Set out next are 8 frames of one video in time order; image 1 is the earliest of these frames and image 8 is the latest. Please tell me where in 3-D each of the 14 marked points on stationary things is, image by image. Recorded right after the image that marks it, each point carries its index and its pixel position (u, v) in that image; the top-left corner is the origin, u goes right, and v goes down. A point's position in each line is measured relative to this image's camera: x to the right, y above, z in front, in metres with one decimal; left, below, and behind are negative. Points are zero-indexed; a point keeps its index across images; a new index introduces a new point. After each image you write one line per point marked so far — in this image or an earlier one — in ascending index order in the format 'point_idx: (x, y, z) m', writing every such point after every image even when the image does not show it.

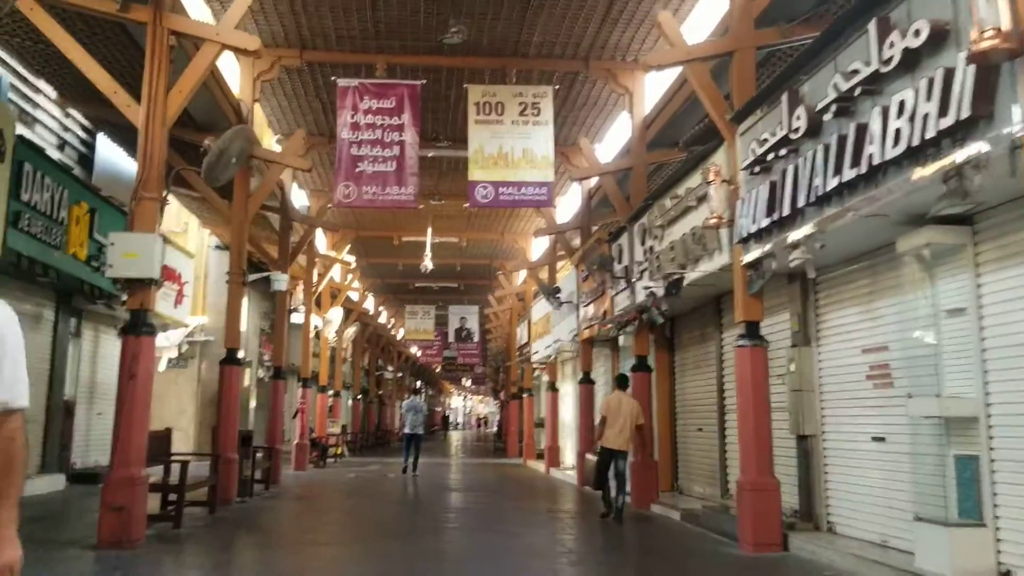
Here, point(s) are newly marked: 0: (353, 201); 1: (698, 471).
0: (-1.6, +0.9, +11.7) m
1: (+1.8, -1.8, +11.6) m
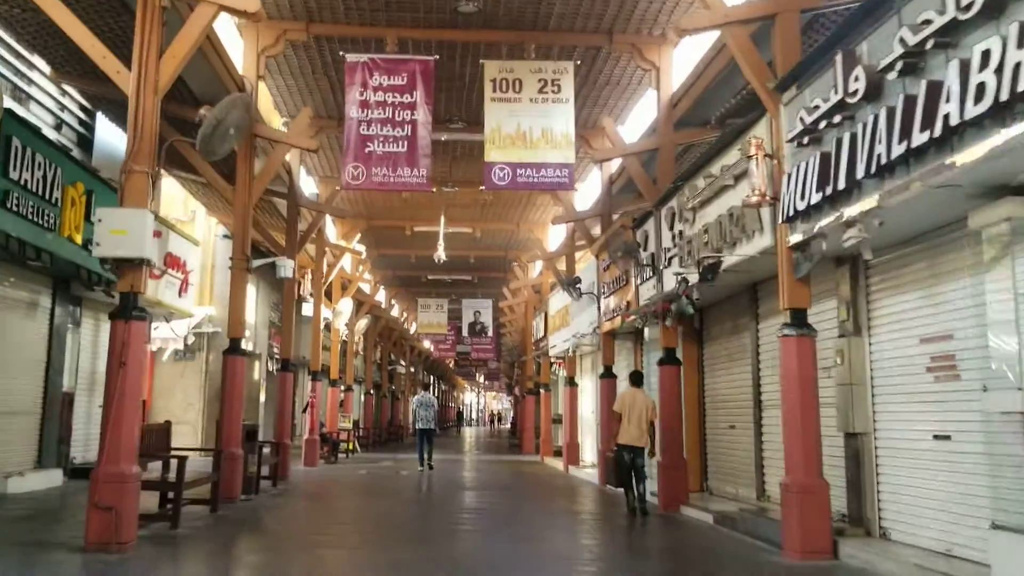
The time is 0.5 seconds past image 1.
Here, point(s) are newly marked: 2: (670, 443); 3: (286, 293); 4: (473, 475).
0: (-1.4, +1.0, +11.0) m
1: (+2.0, -1.7, +10.9) m
2: (+1.4, -1.4, +10.8) m
3: (-2.8, -0.1, +14.7) m
4: (-0.6, -2.9, +18.0) m
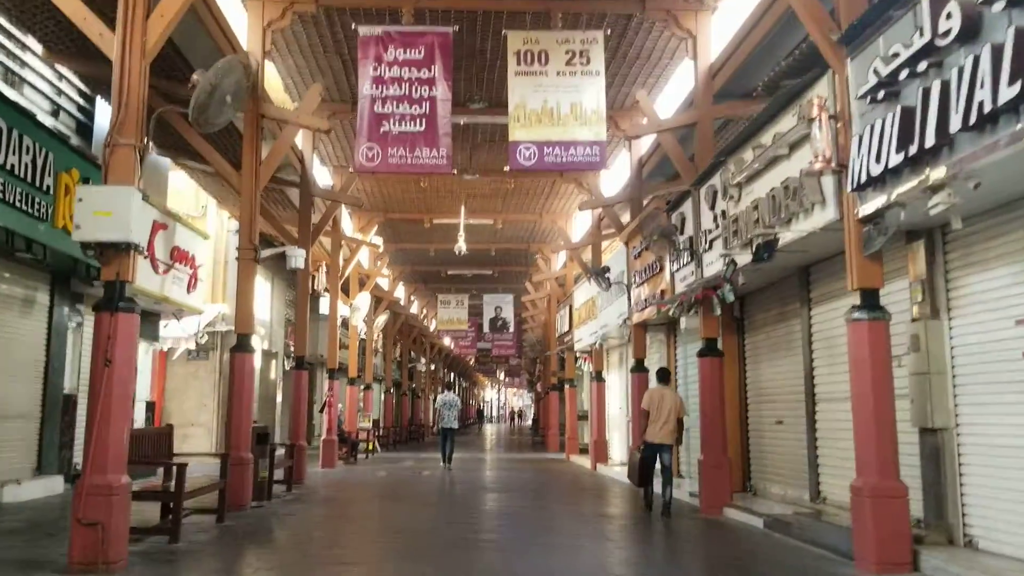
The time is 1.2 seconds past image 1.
0: (-1.2, +1.1, +10.3) m
1: (+2.3, -1.5, +10.0) m
2: (+1.7, -1.3, +10.0) m
3: (-2.5, 0.0, +13.9) m
4: (-0.2, -2.7, +17.3) m
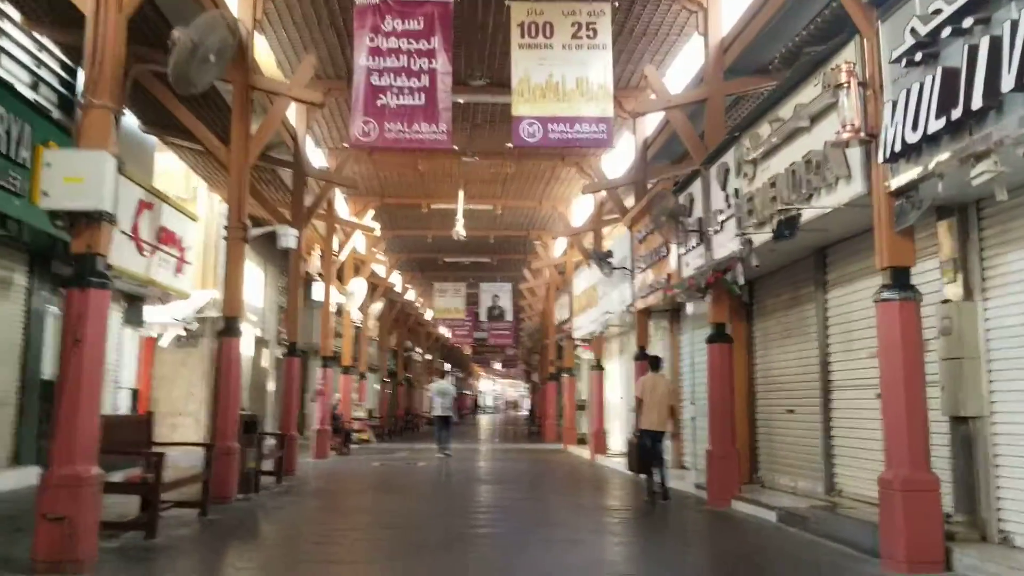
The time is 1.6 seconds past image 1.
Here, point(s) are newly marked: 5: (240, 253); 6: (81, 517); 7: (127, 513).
0: (-1.2, +1.2, +9.8) m
1: (+2.3, -1.4, +9.6) m
2: (+1.7, -1.1, +9.5) m
3: (-2.5, +0.2, +13.5) m
4: (-0.3, -2.5, +16.8) m
5: (-2.2, +0.3, +9.7) m
6: (-2.0, -1.1, +5.6) m
7: (-2.7, -1.6, +8.2) m
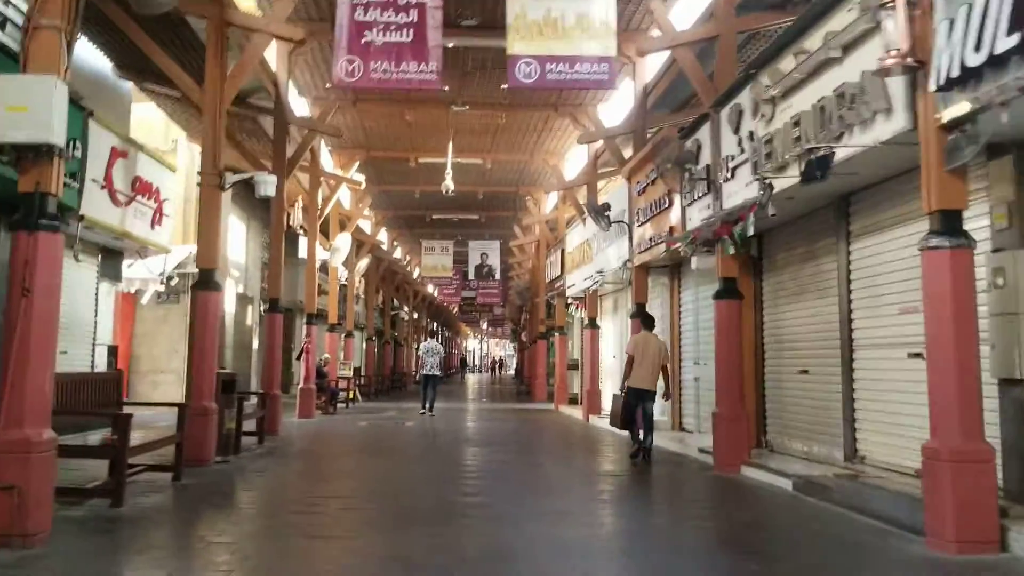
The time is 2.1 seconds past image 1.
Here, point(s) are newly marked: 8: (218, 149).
0: (-1.2, +1.6, +9.1) m
1: (+2.2, -1.0, +9.0) m
2: (+1.7, -0.8, +8.9) m
3: (-2.6, +0.7, +12.8) m
4: (-0.4, -1.9, +16.3) m
5: (-2.3, +0.7, +9.0) m
6: (-2.0, -0.8, +4.9) m
7: (-2.7, -1.2, +7.6) m
8: (-2.3, +1.1, +9.0) m
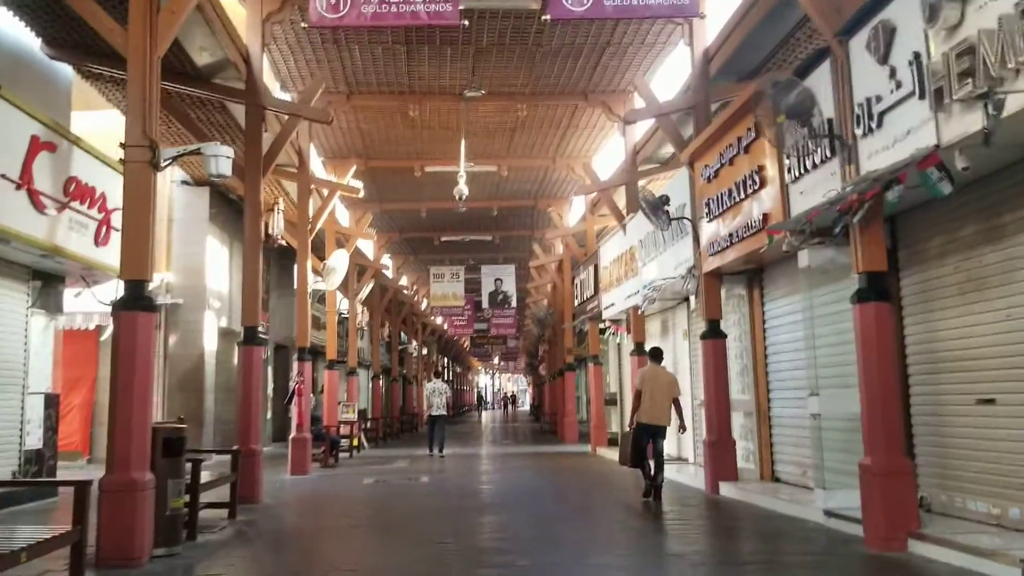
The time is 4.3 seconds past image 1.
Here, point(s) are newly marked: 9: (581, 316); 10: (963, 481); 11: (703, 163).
0: (-0.9, +1.5, +6.5) m
1: (+2.6, -1.0, +6.4) m
2: (+2.0, -0.8, +6.3) m
3: (-2.3, +0.5, +10.2) m
4: (0.0, -2.2, +13.6) m
5: (-2.0, +0.6, +6.4) m
6: (-1.7, -0.8, +2.3) m
7: (-2.3, -1.3, +4.9) m
8: (-2.0, +1.0, +6.5) m
9: (+1.1, -0.4, +18.0) m
10: (+2.5, -1.1, +6.6) m
11: (+1.6, +1.1, +10.0) m
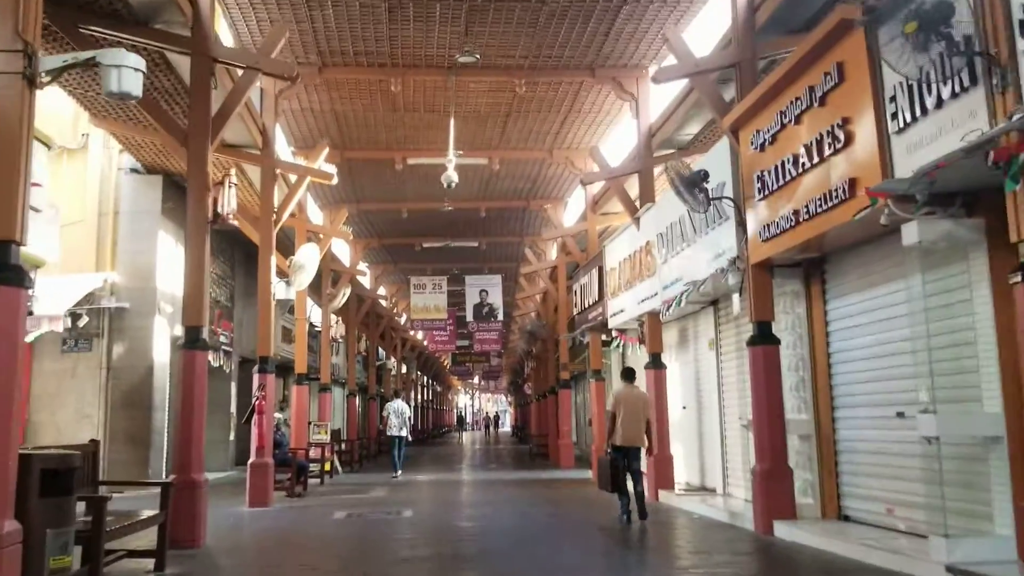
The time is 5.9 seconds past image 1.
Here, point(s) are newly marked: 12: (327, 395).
0: (-0.8, +1.6, +4.7) m
1: (+2.7, -0.9, +4.5) m
2: (+2.1, -0.7, +4.5) m
3: (-2.3, +0.5, +8.3) m
4: (0.0, -2.2, +11.7) m
5: (-1.9, +0.7, +4.5) m
6: (-1.5, -0.6, +0.4) m
7: (-2.2, -1.2, +3.0) m
8: (-1.9, +1.1, +4.6) m
9: (+1.0, -0.5, +16.1) m
10: (+2.6, -1.0, +4.8) m
11: (+1.7, +1.1, +8.1) m
12: (-3.0, -1.7, +18.9) m
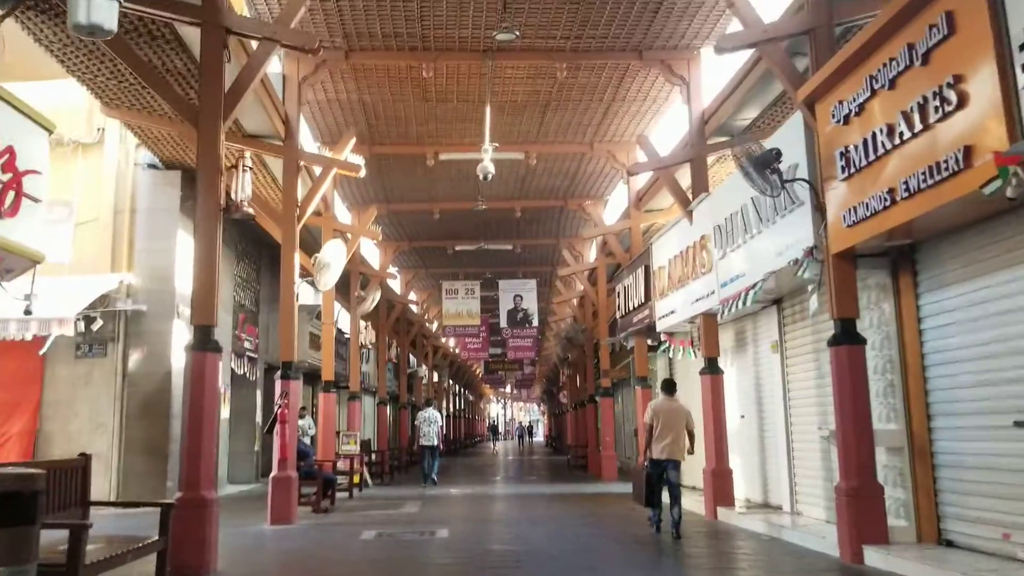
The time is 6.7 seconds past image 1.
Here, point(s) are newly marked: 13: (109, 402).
0: (-0.6, +1.7, +3.8) m
1: (+2.9, -0.8, +3.5) m
2: (+2.3, -0.6, +3.5) m
3: (-2.0, +0.5, +7.4) m
4: (+0.4, -2.2, +10.7) m
5: (-1.7, +0.7, +3.7) m
6: (-1.4, -0.5, -0.5) m
7: (-2.0, -1.1, +2.1) m
8: (-1.7, +1.1, +3.7) m
9: (+1.5, -0.5, +15.2) m
10: (+2.8, -0.9, +3.8) m
11: (+2.0, +1.1, +7.2) m
12: (-2.4, -1.8, +18.0) m
13: (-4.2, -1.2, +12.2) m
